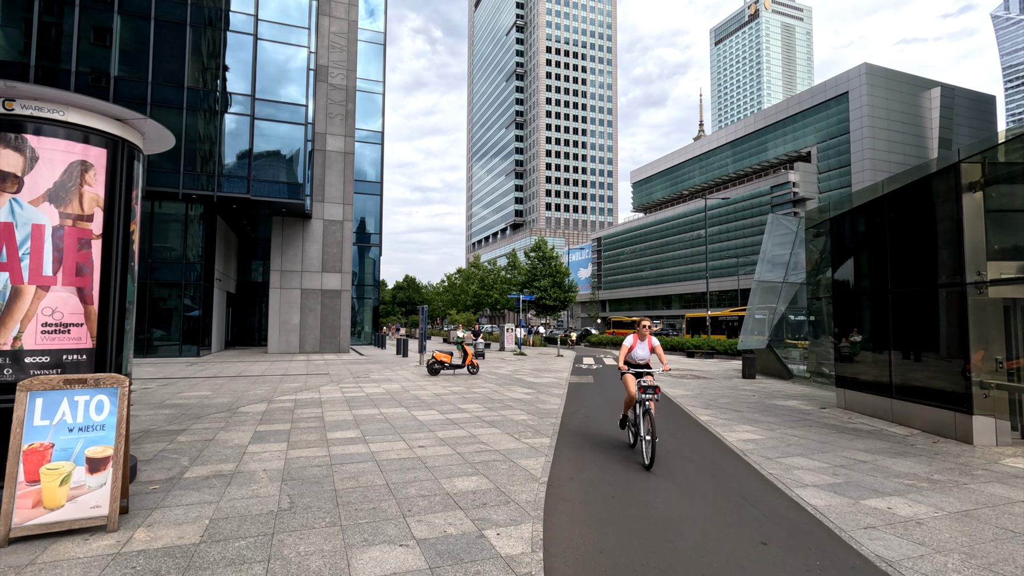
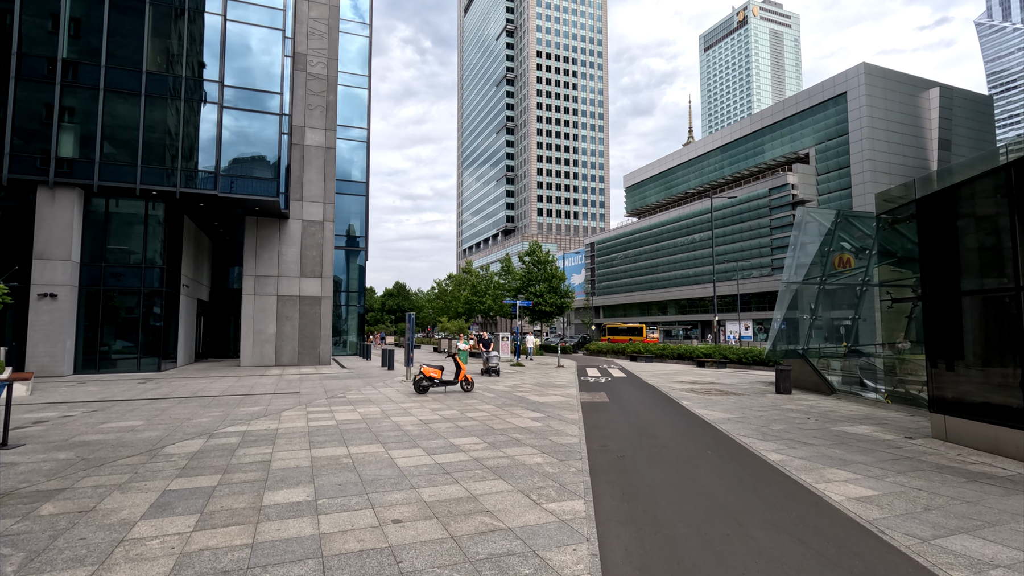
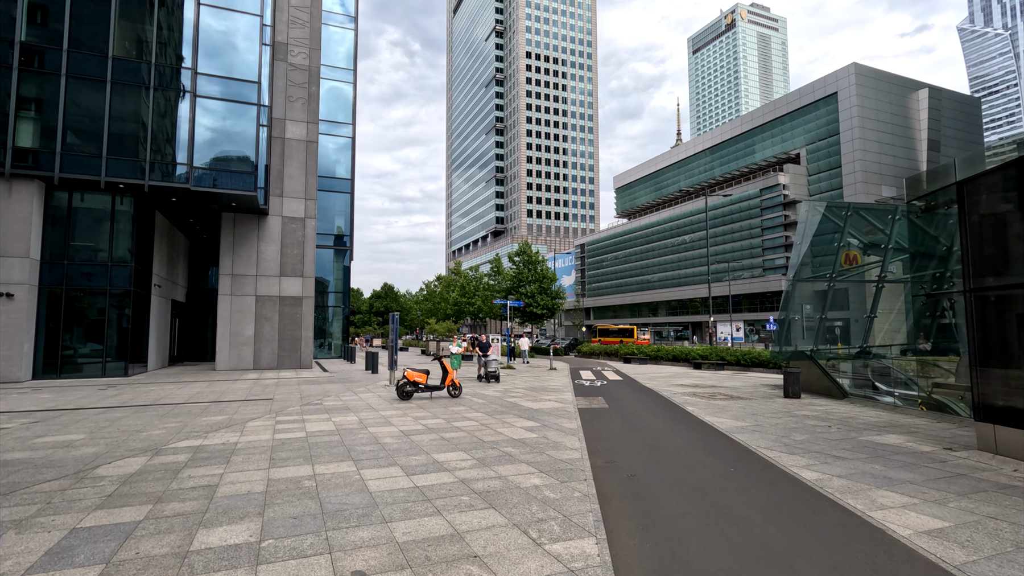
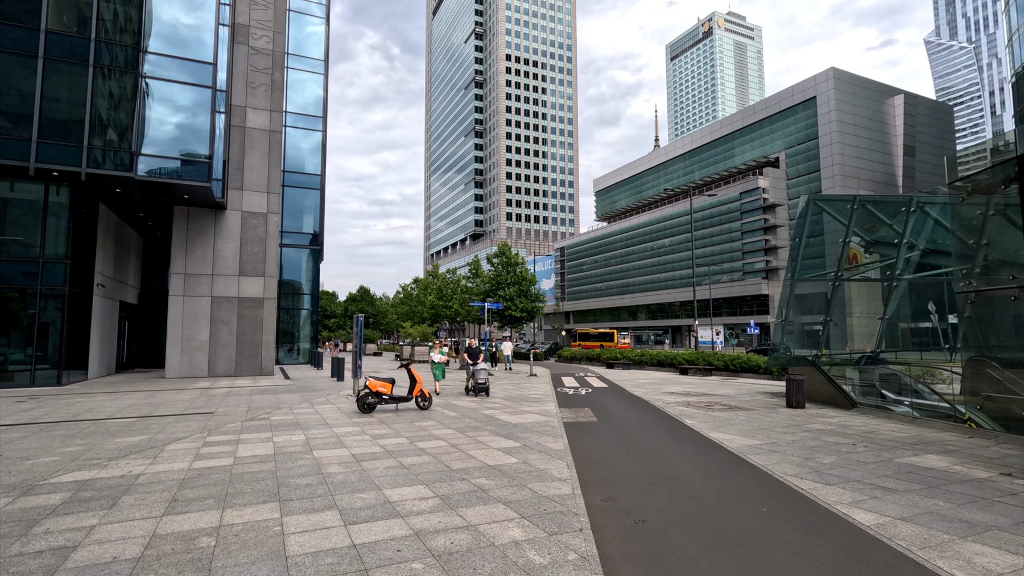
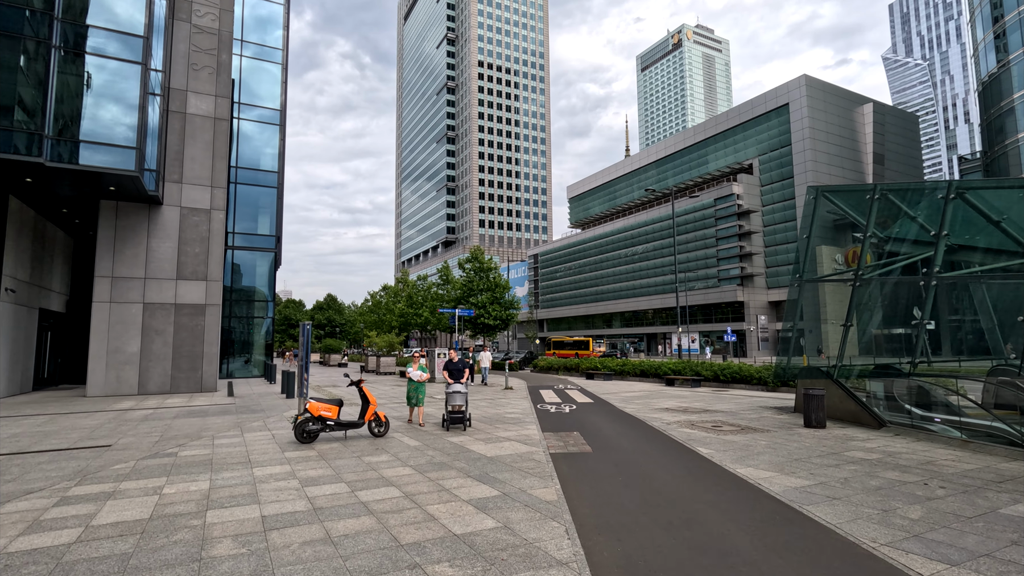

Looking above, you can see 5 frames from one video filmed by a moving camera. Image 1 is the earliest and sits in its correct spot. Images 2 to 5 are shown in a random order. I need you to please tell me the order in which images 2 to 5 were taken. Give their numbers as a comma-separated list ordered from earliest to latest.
2, 3, 4, 5
